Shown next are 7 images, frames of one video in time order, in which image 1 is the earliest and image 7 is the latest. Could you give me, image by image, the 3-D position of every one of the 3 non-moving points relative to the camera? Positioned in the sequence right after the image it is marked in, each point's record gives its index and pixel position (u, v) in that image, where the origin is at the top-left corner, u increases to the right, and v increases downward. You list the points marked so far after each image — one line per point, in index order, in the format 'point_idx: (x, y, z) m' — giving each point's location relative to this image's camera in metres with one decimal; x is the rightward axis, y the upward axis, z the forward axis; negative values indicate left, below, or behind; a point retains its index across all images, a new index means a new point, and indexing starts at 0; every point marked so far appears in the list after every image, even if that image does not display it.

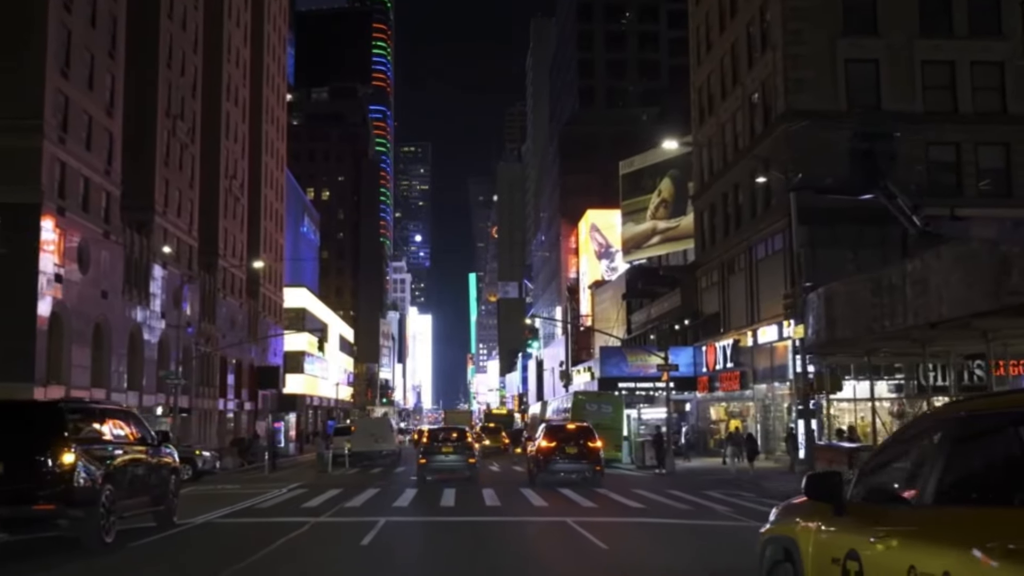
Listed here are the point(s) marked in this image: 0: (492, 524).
0: (-0.3, -4.2, +18.1) m
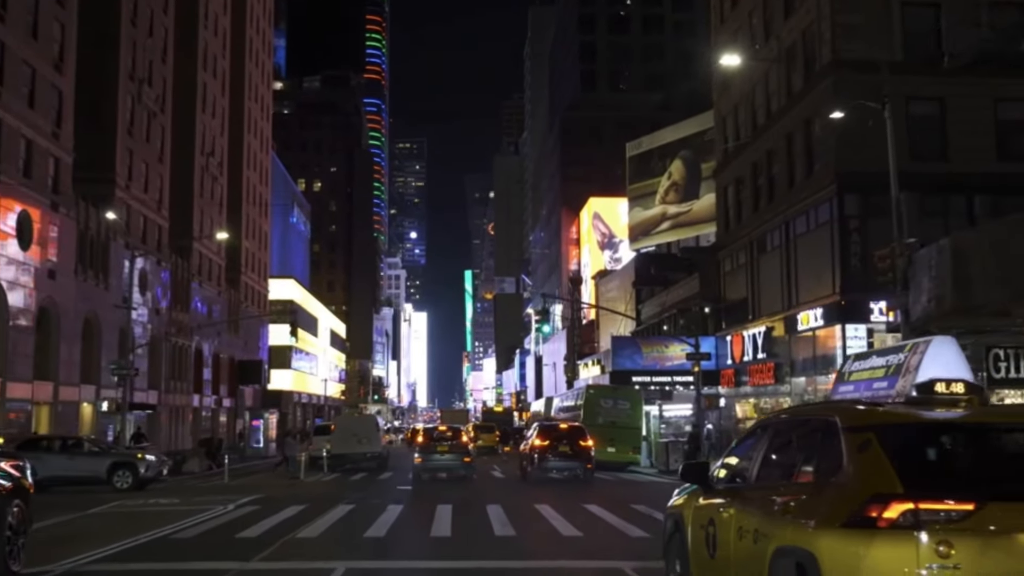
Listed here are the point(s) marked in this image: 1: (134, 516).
0: (-0.1, -3.4, +12.4) m
1: (-7.2, -4.4, +19.6) m
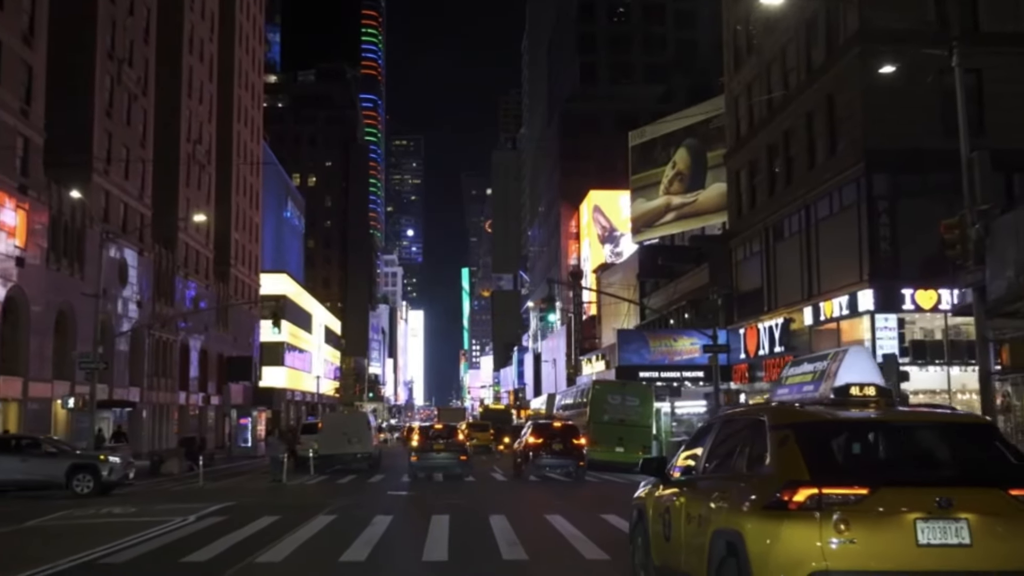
0: (+0.1, -3.0, +9.8) m
1: (-7.1, -4.0, +16.9) m
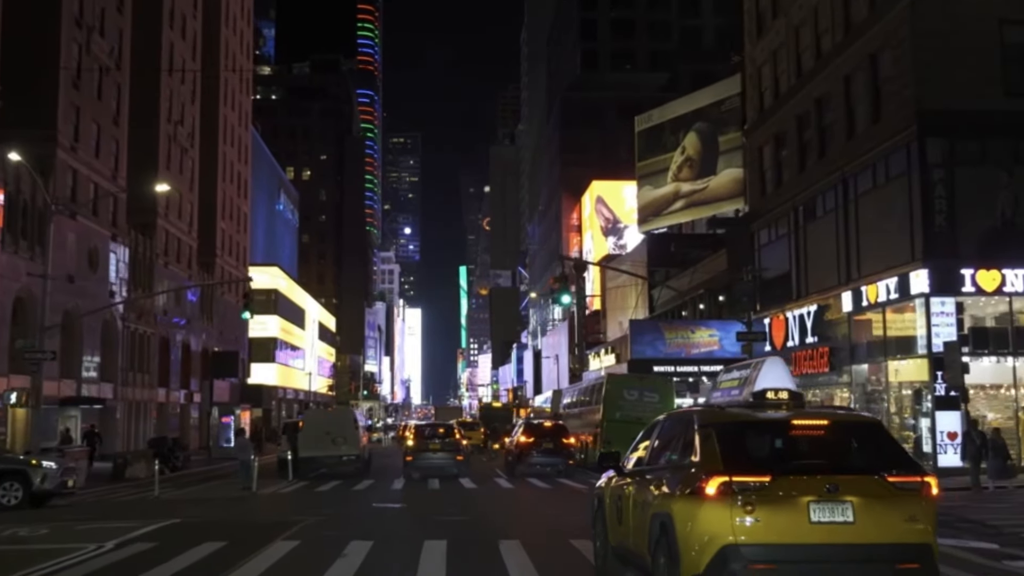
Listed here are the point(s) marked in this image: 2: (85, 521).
0: (+0.3, -2.5, +5.9) m
1: (-6.9, -3.4, +13.0) m
2: (-7.3, -4.0, +17.5) m
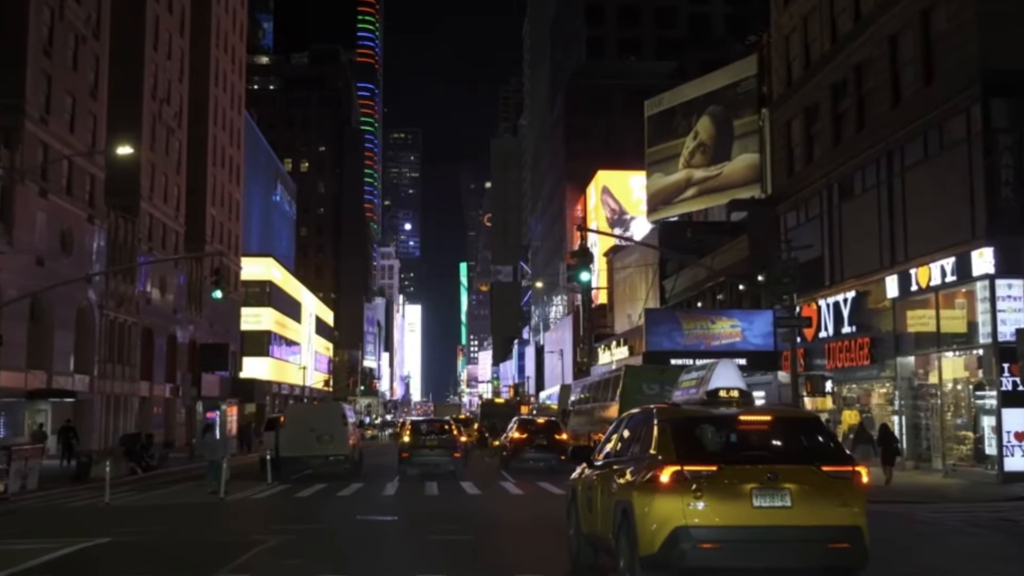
0: (+0.5, -2.0, +2.5) m
1: (-6.7, -2.9, +9.6) m
2: (-7.1, -3.4, +14.2) m
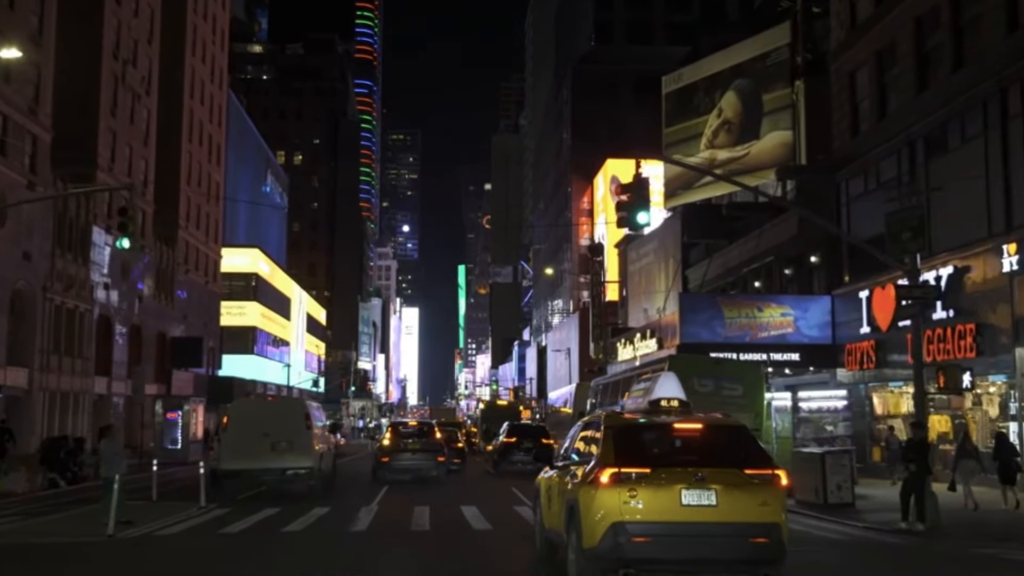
0: (+0.9, -1.1, -3.9) m
1: (-6.3, -2.0, +3.2) m
2: (-6.8, -2.6, +7.7) m
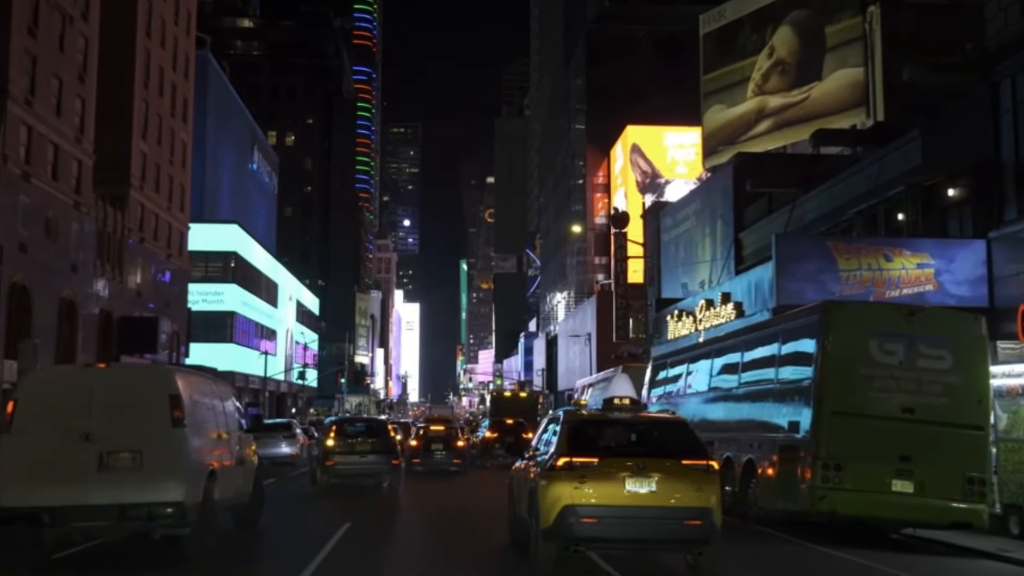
0: (+1.5, +0.2, -13.8) m
1: (-5.7, -0.7, -6.7) m
2: (-6.1, -1.2, -2.2) m
